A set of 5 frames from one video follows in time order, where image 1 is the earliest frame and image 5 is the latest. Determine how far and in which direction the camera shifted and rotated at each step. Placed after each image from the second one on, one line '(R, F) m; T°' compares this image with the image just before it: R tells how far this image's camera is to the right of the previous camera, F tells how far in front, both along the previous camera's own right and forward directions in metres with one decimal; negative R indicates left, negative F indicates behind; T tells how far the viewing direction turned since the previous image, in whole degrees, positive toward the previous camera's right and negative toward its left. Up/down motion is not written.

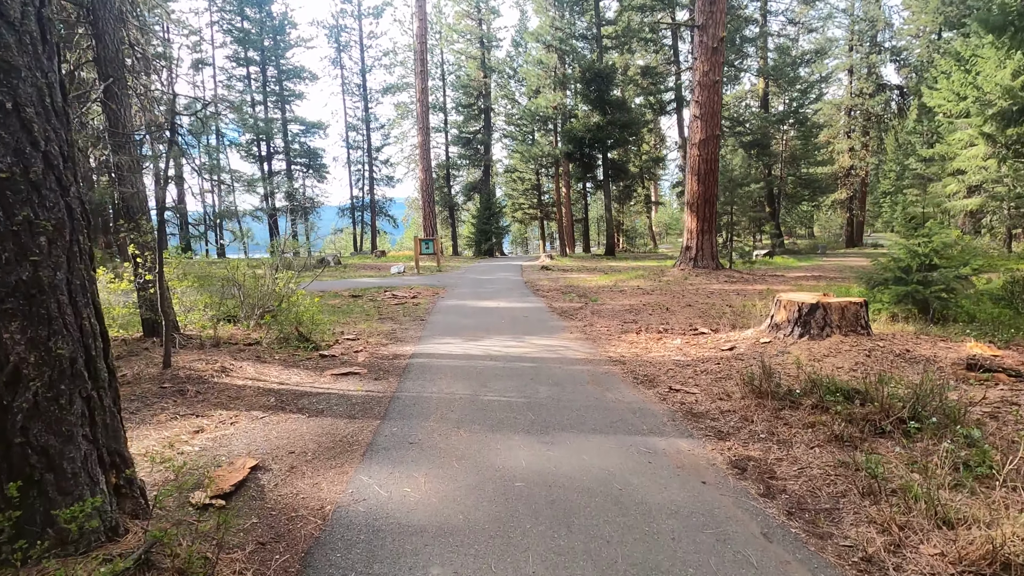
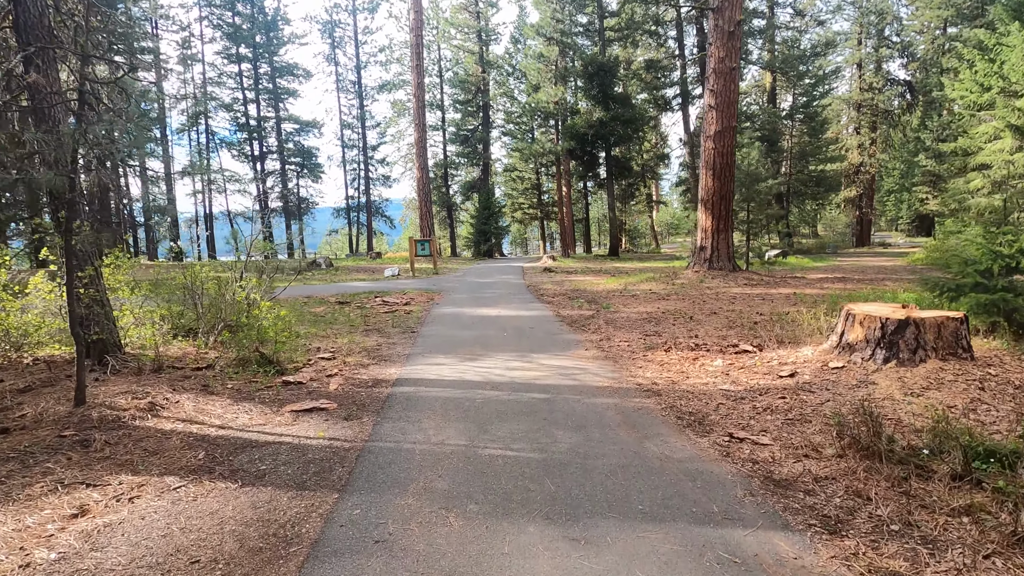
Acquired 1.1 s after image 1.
(-0.1, +1.0) m; 0°
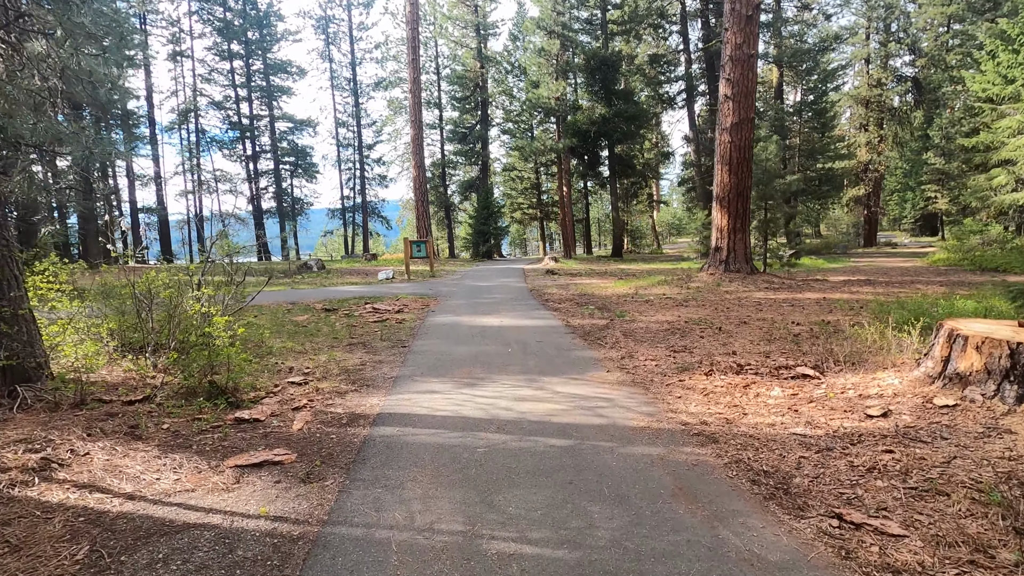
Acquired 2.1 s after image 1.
(-0.1, +0.9) m; 0°
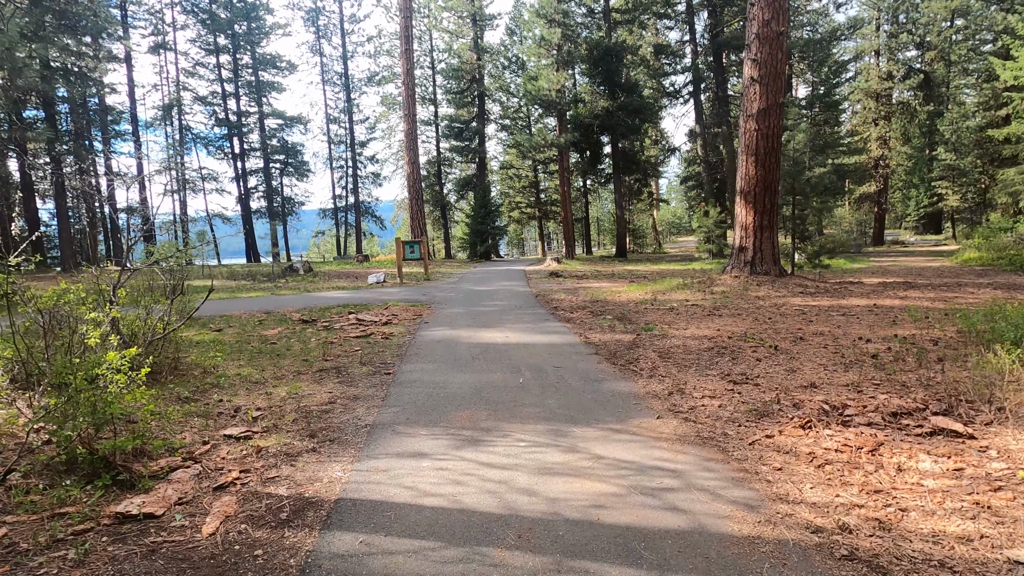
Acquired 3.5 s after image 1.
(-0.1, +1.3) m; 0°
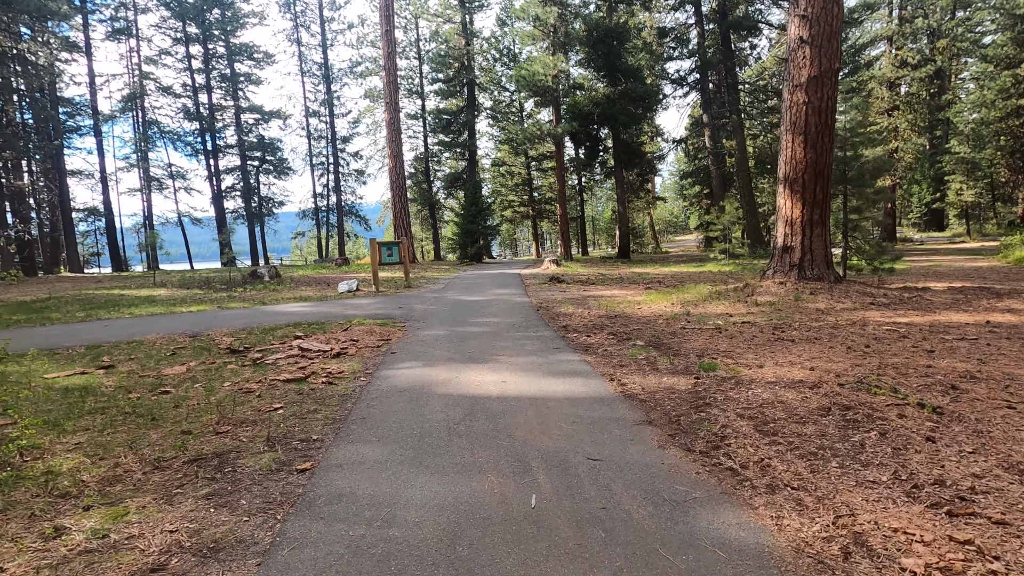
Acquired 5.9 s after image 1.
(0.0, +2.1) m; +1°
